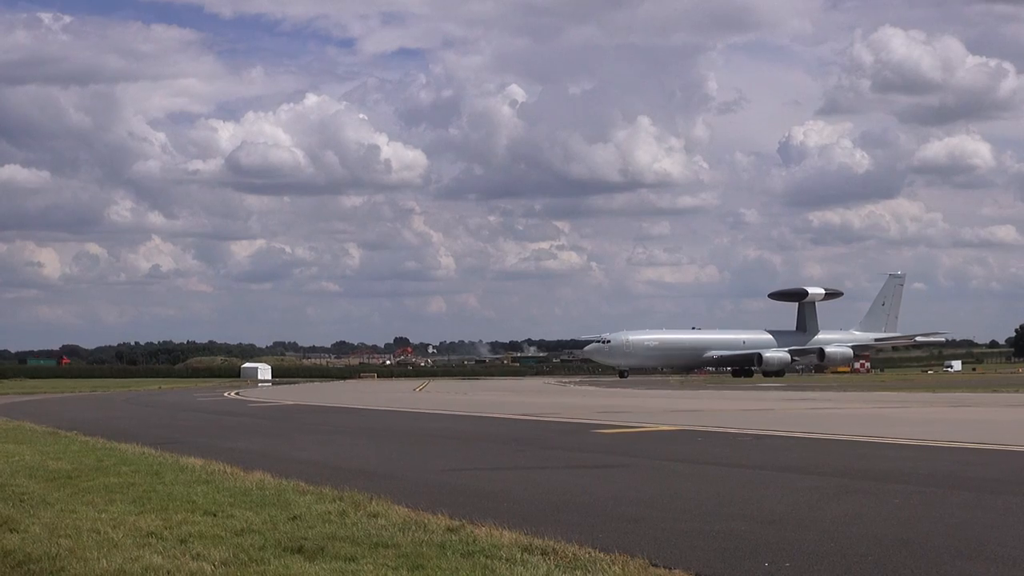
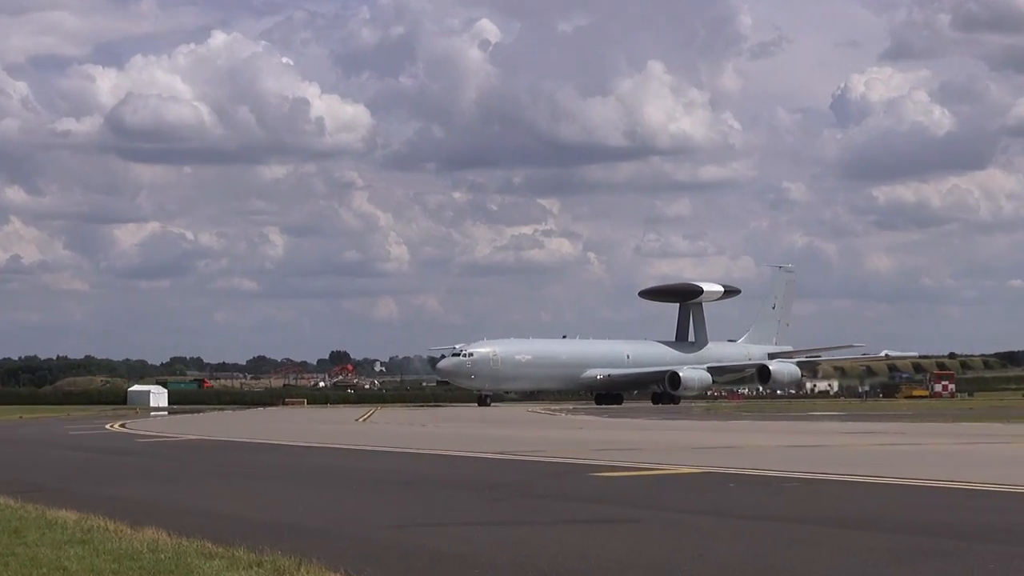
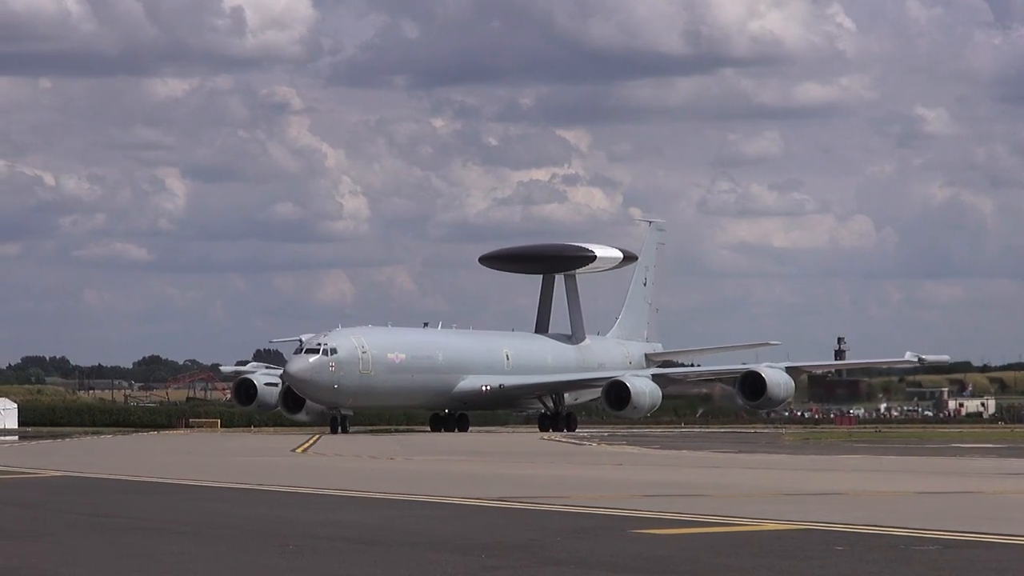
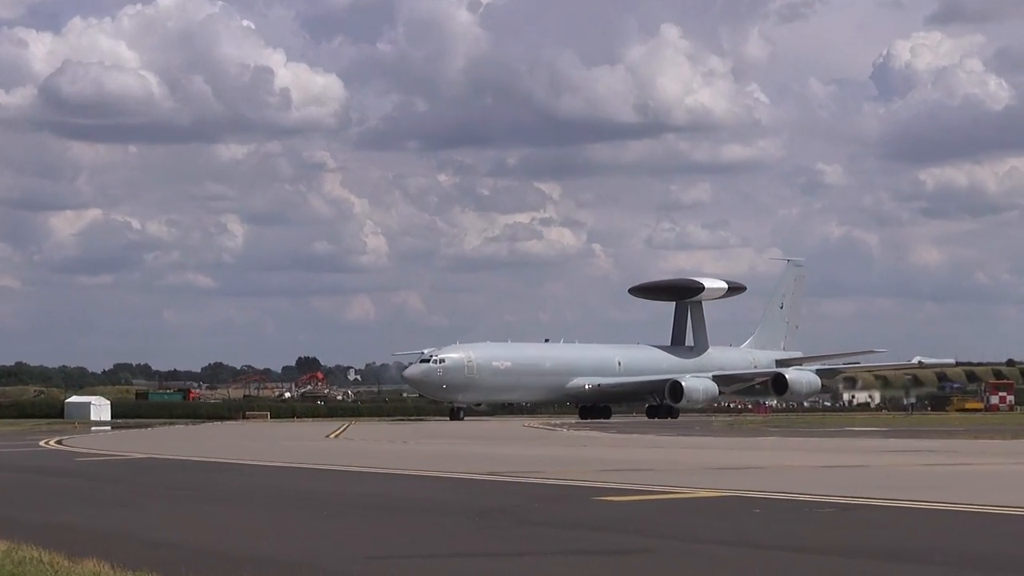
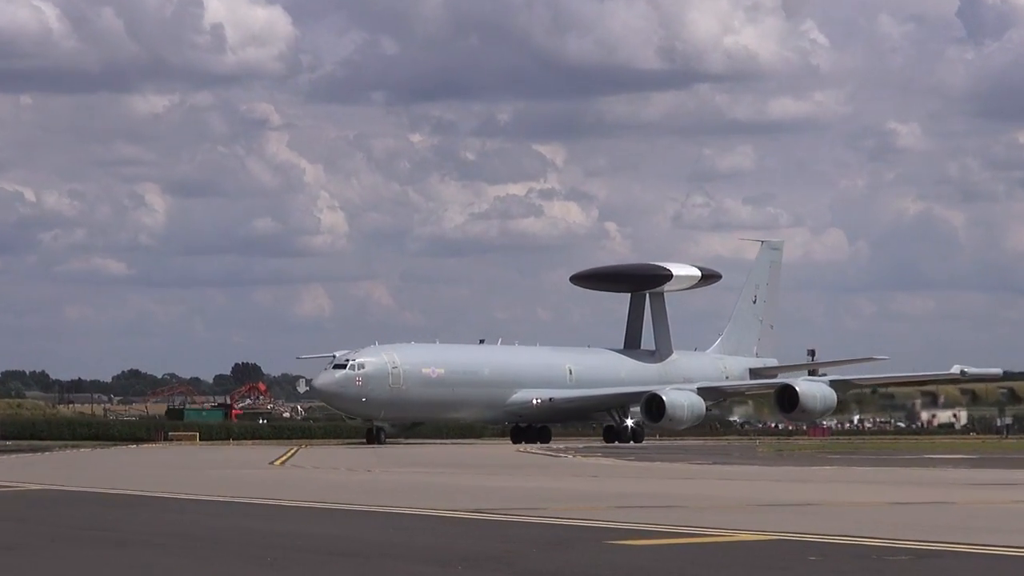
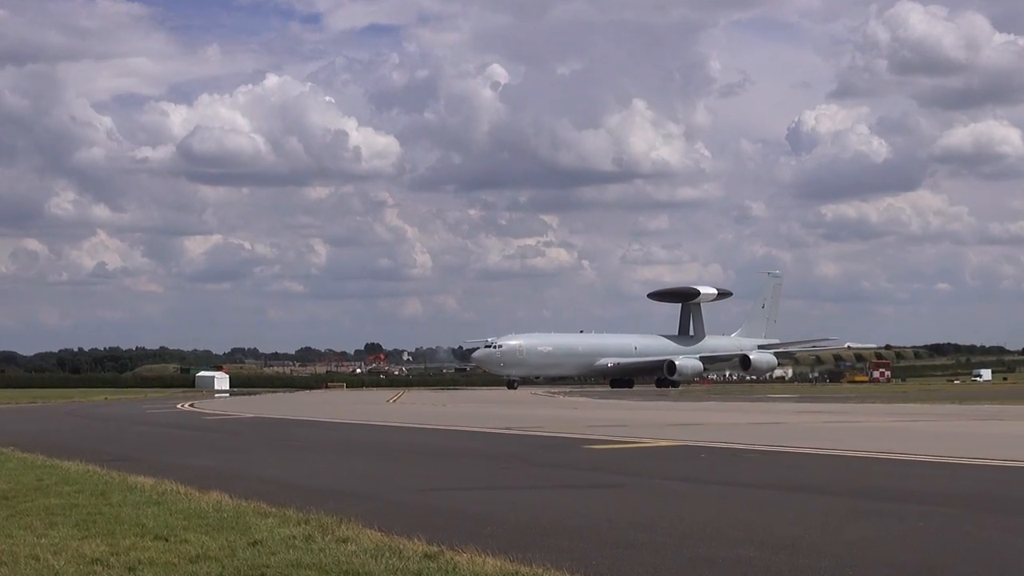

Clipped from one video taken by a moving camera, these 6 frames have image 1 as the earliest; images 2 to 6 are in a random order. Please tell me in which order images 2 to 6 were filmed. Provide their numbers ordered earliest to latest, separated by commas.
6, 2, 4, 5, 3
